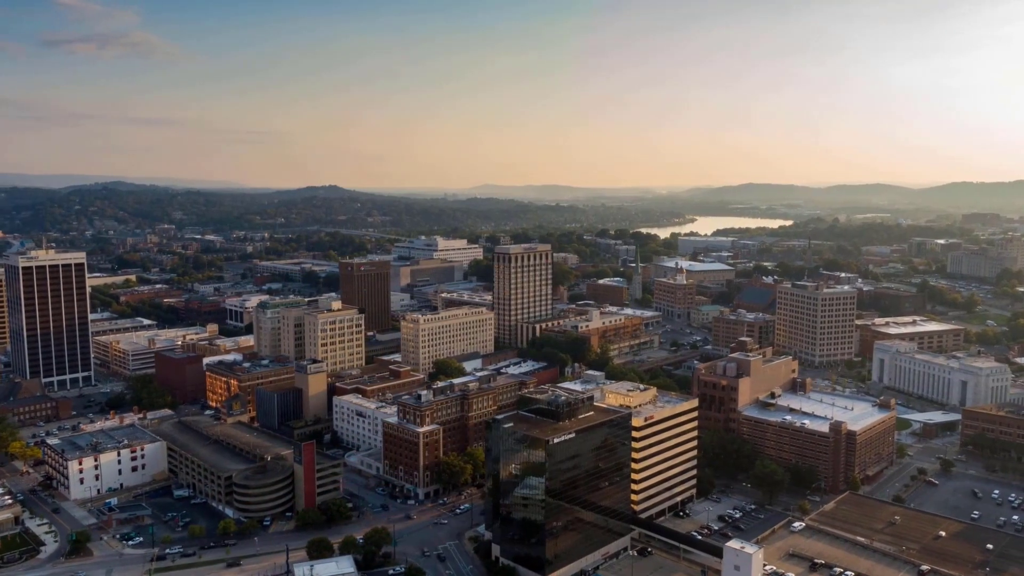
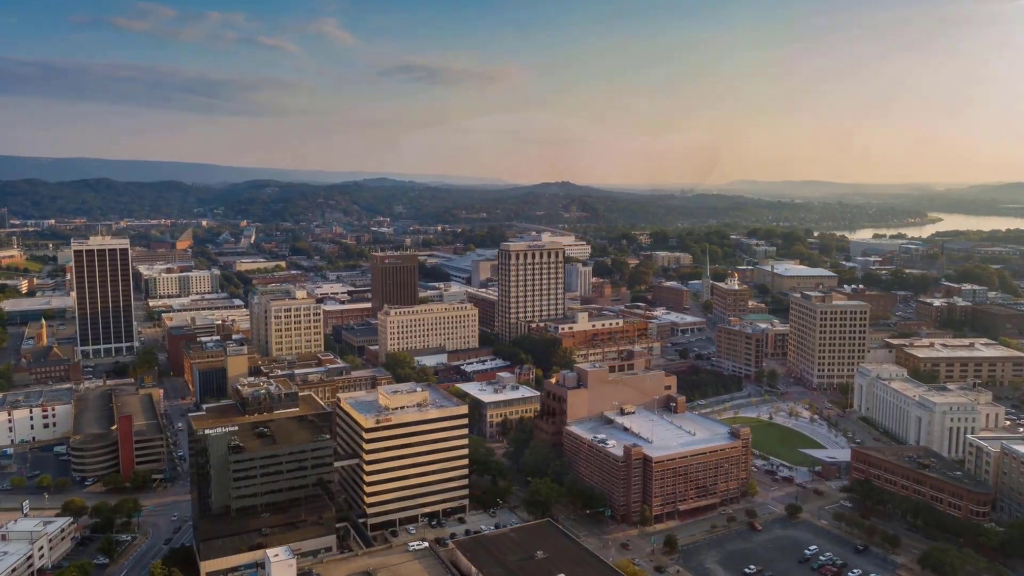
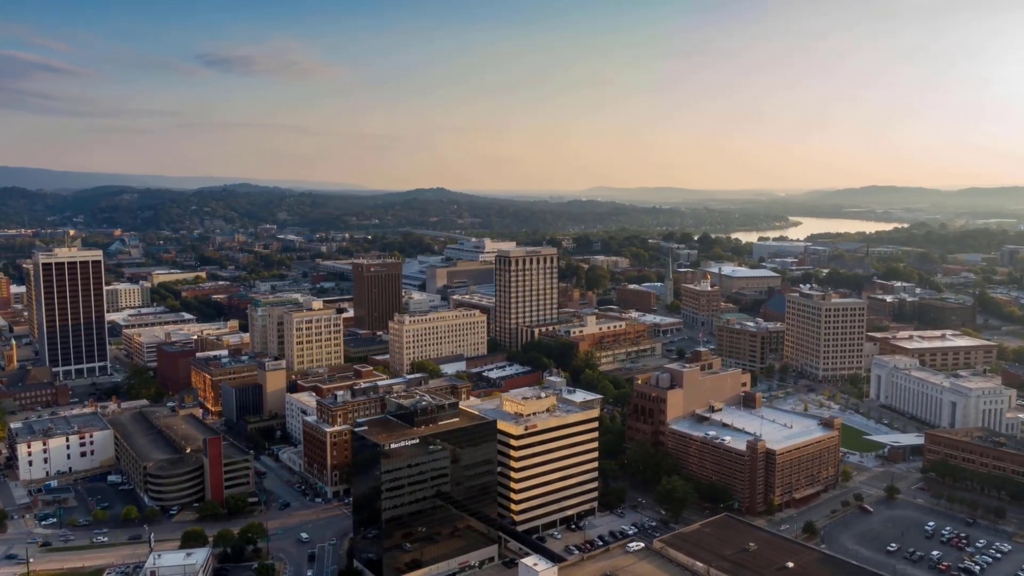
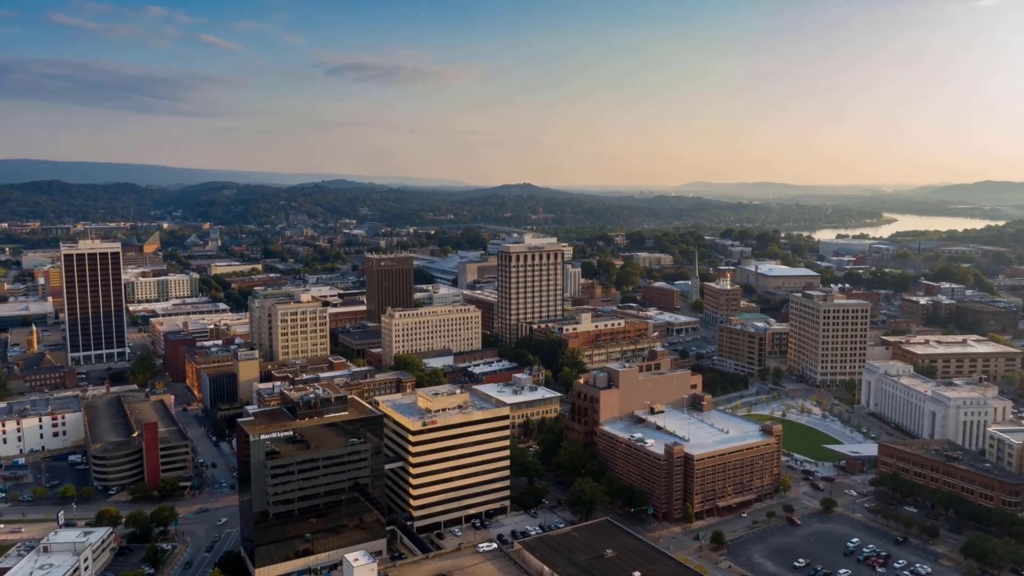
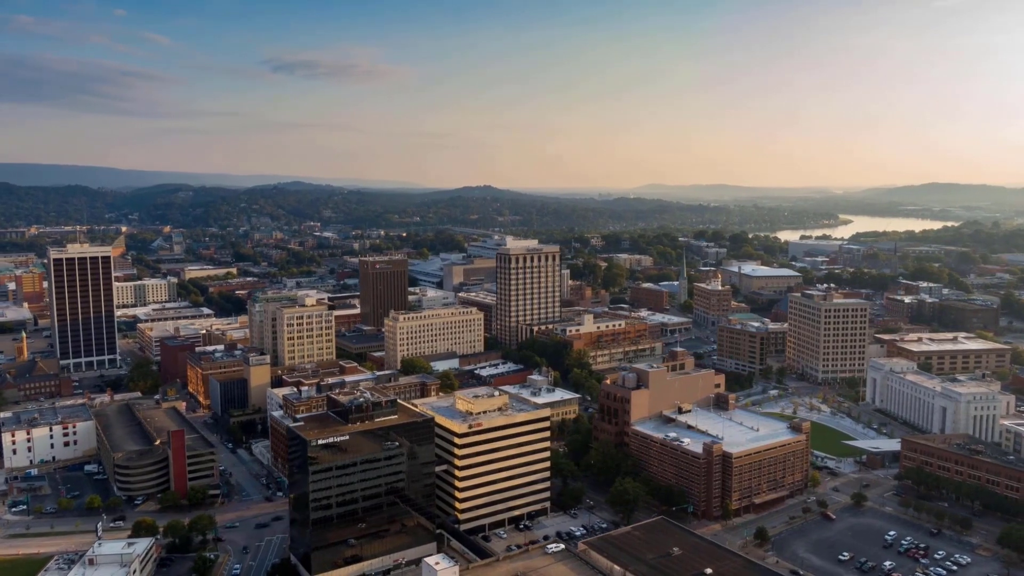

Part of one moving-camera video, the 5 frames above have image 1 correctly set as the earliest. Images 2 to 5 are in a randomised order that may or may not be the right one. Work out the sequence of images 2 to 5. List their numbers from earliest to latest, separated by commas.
3, 5, 4, 2
